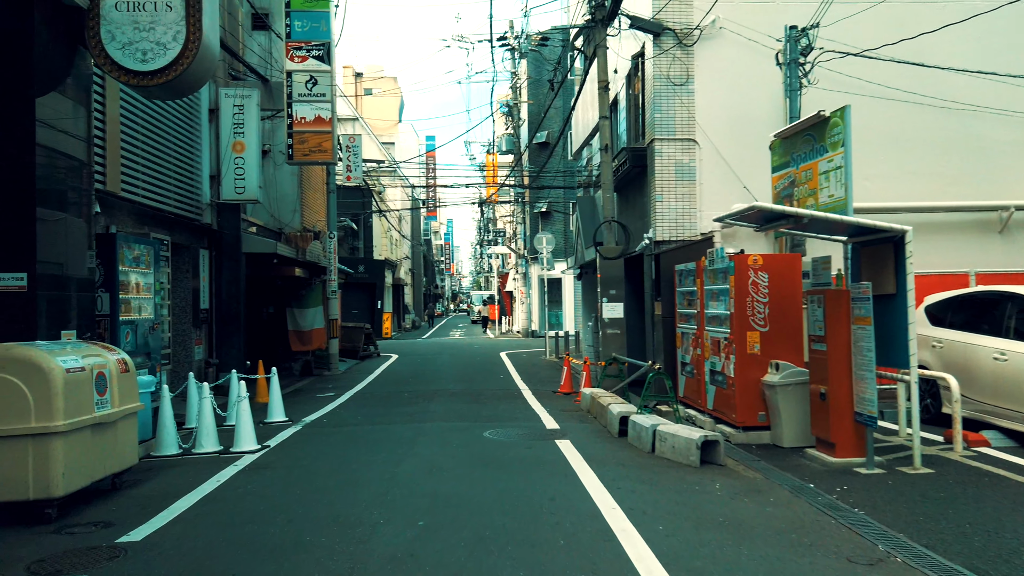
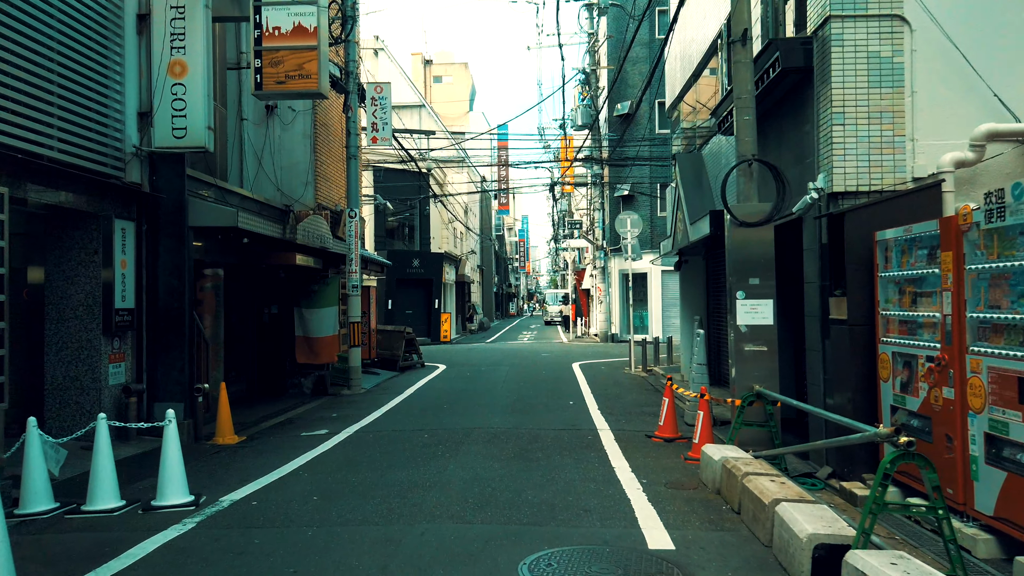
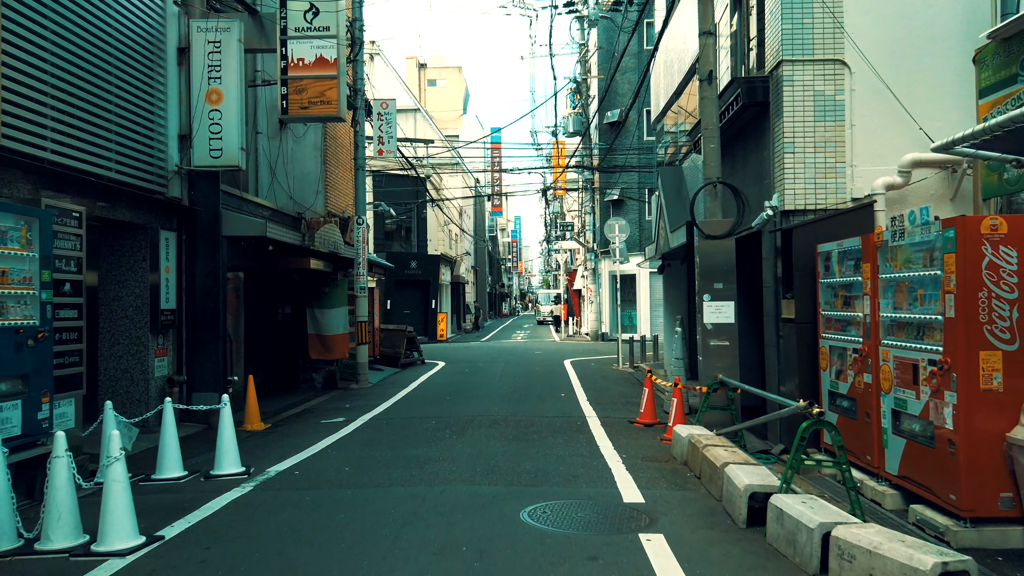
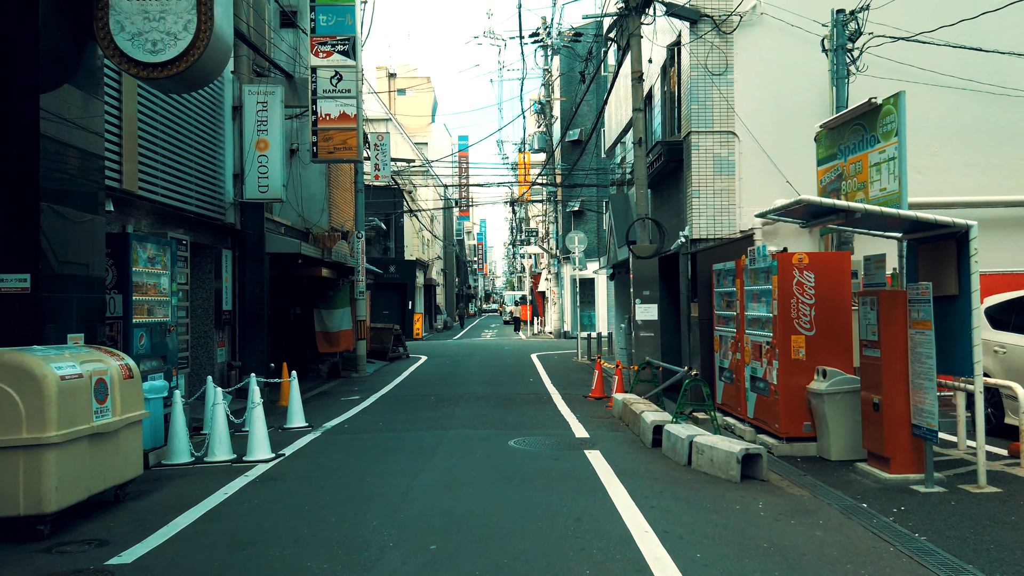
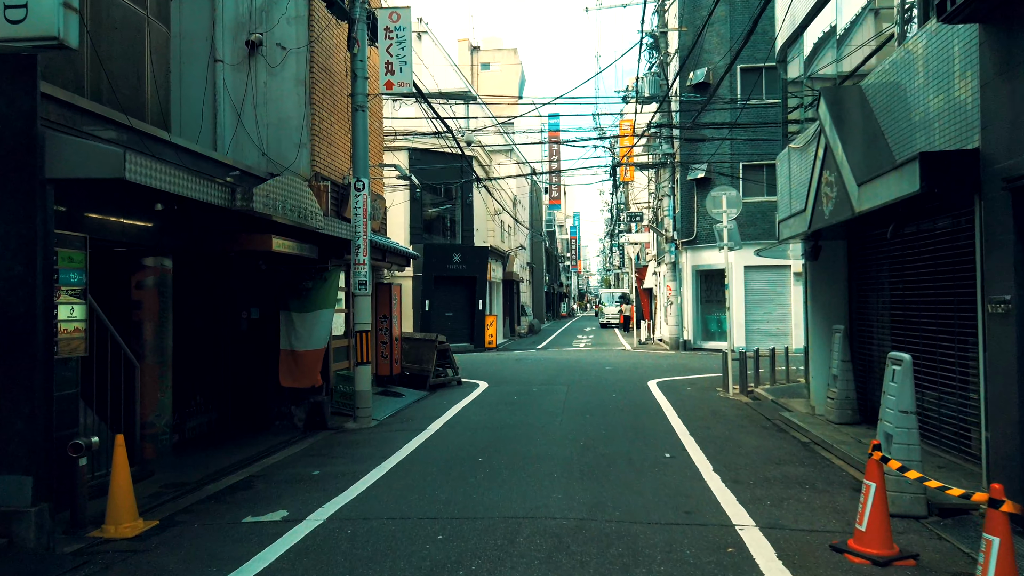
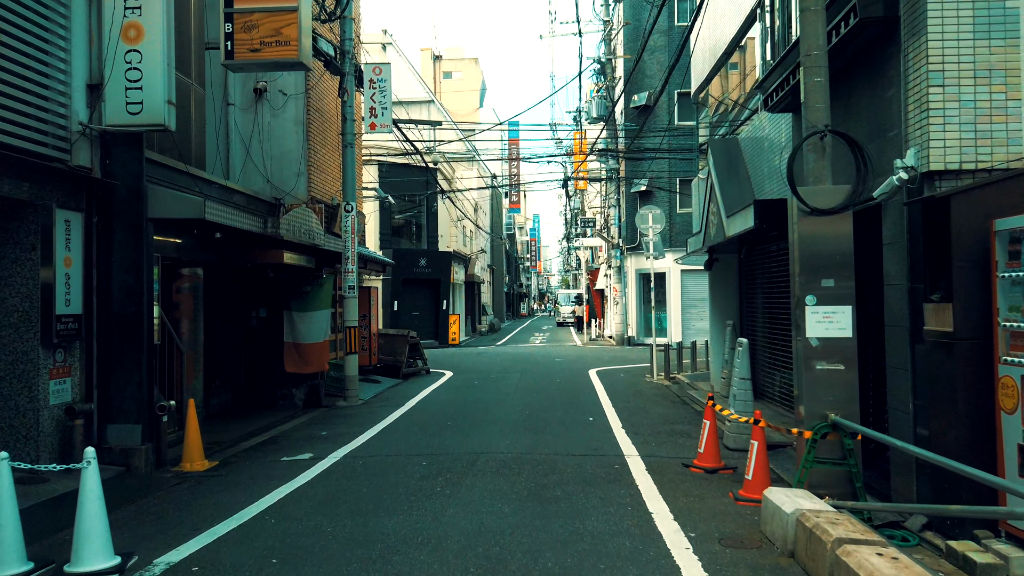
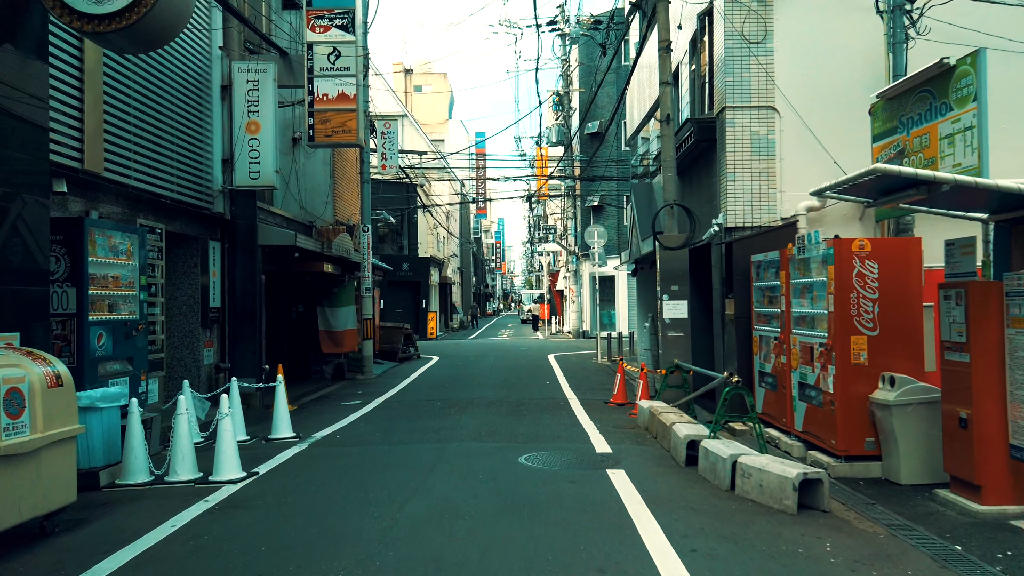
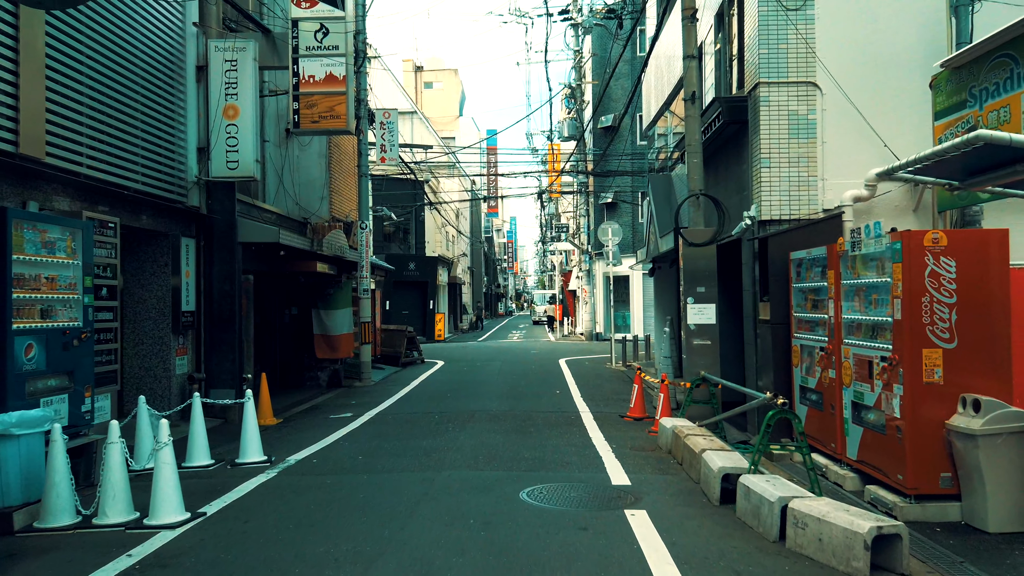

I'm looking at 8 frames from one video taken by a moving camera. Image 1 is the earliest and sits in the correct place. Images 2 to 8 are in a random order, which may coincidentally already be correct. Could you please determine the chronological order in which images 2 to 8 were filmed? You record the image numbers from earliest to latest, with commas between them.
4, 7, 8, 3, 2, 6, 5
